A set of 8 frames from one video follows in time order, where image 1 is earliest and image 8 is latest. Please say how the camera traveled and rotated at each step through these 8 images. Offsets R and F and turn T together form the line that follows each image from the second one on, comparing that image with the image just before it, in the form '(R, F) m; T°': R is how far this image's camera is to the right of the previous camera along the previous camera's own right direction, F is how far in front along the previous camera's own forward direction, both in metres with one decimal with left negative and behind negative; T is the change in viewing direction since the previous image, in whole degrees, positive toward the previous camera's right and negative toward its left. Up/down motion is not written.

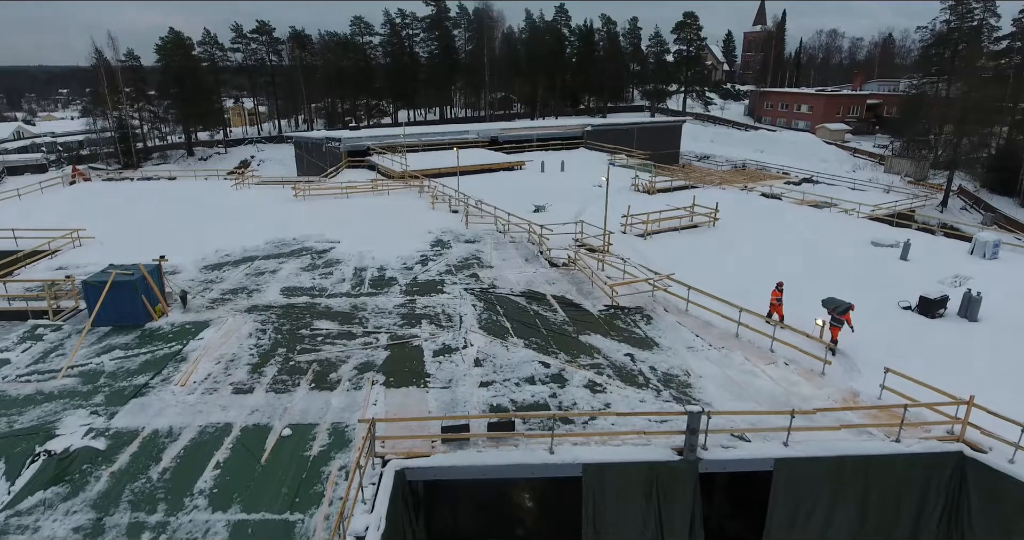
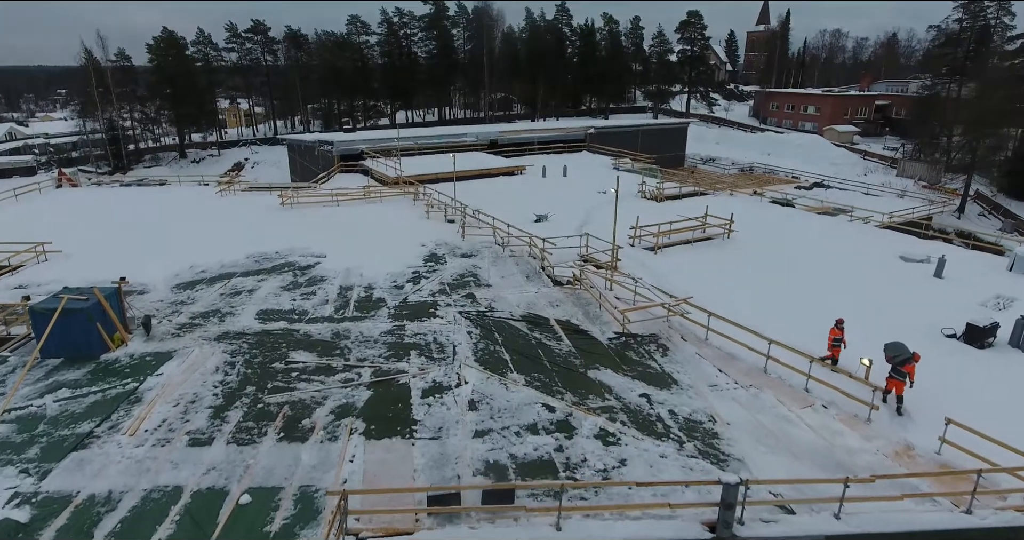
(0.0, +1.4) m; 0°
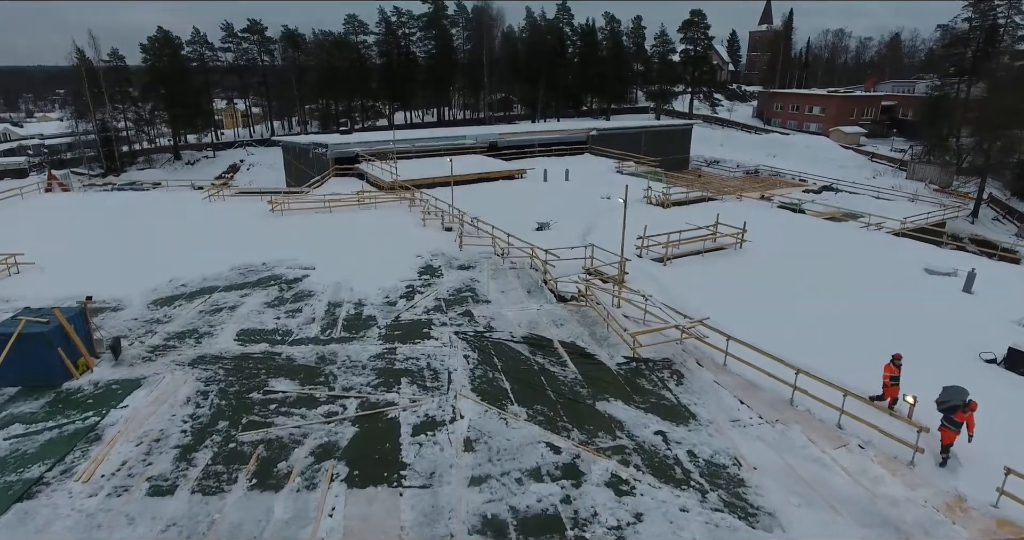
(0.0, +1.0) m; 0°
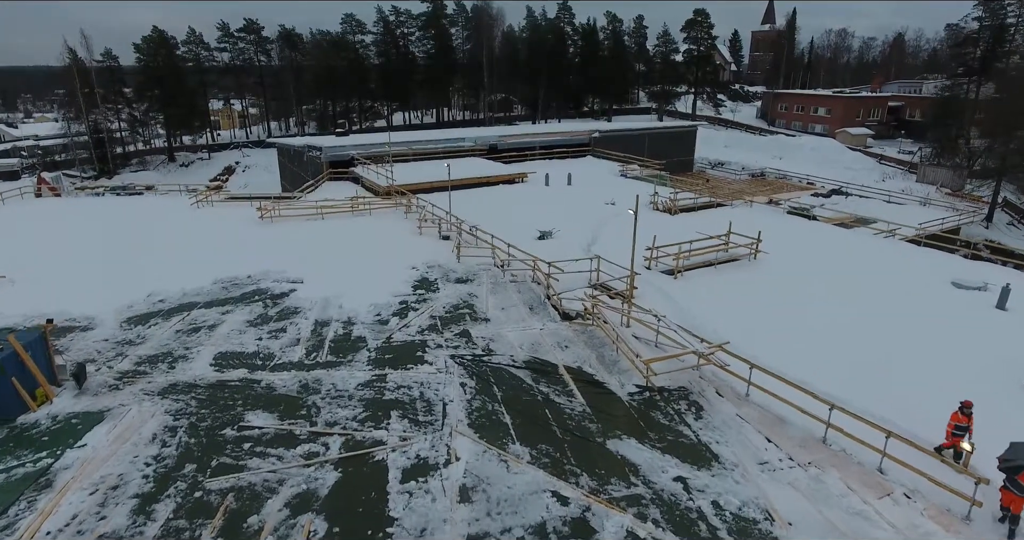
(0.0, +1.0) m; 0°
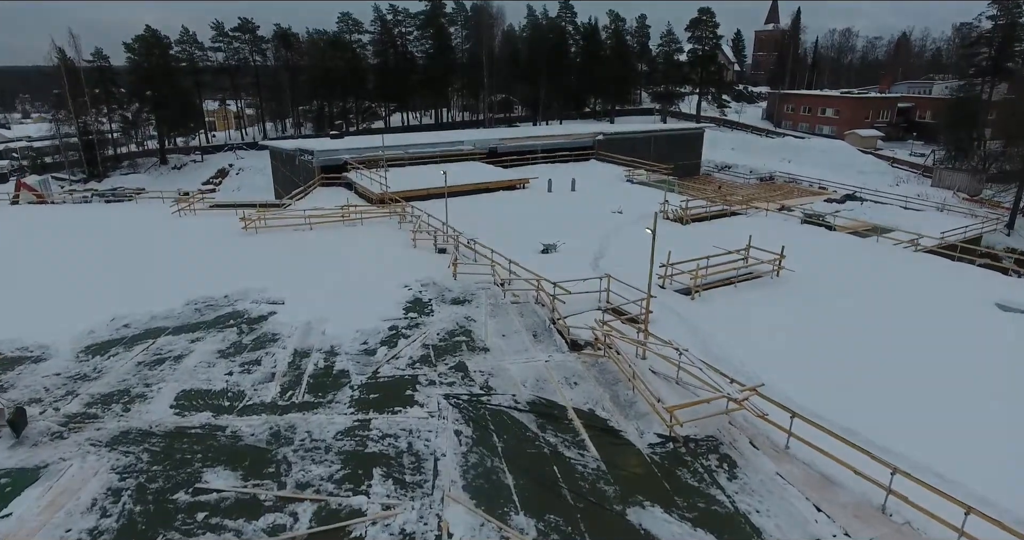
(0.0, +1.4) m; 0°
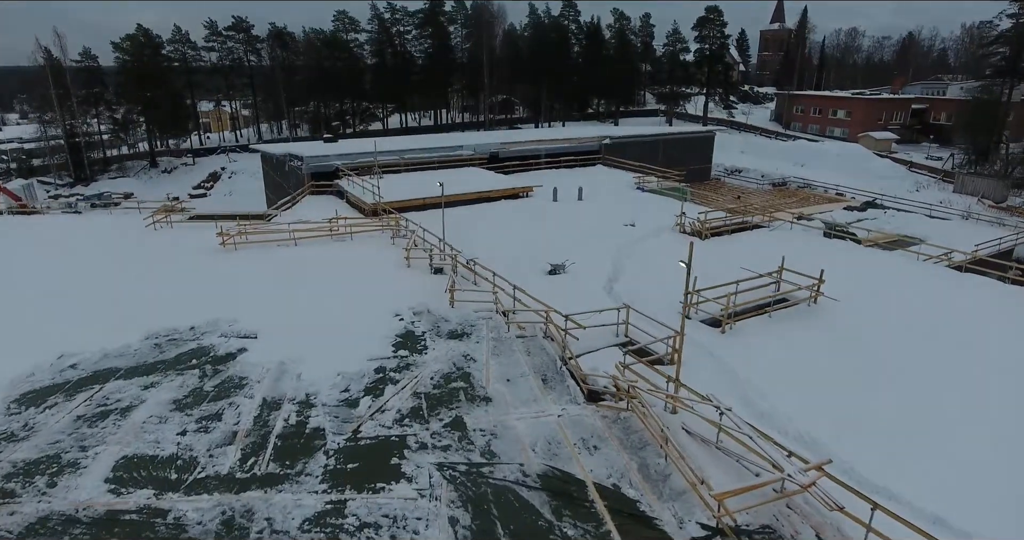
(-0.1, +1.8) m; 0°
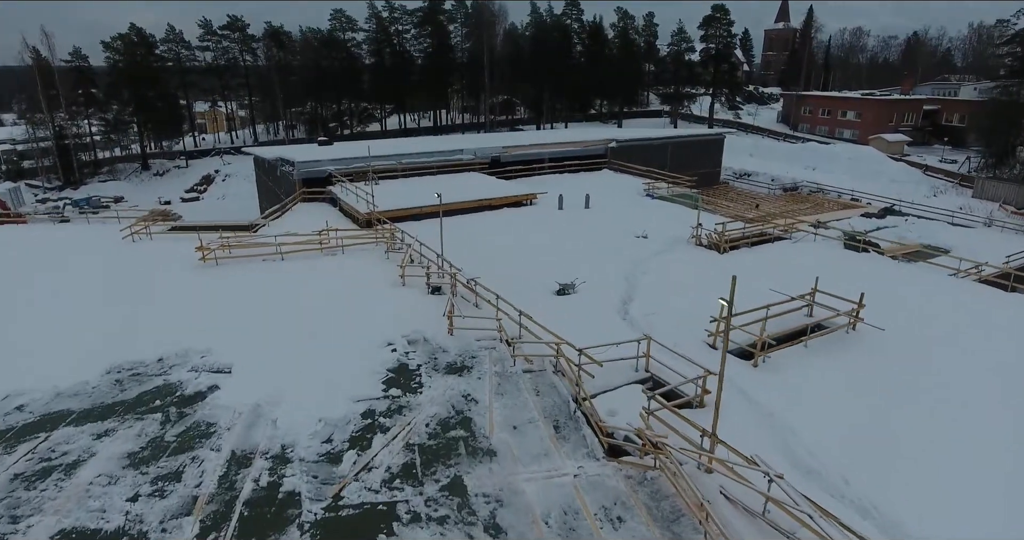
(-0.1, +1.4) m; 0°
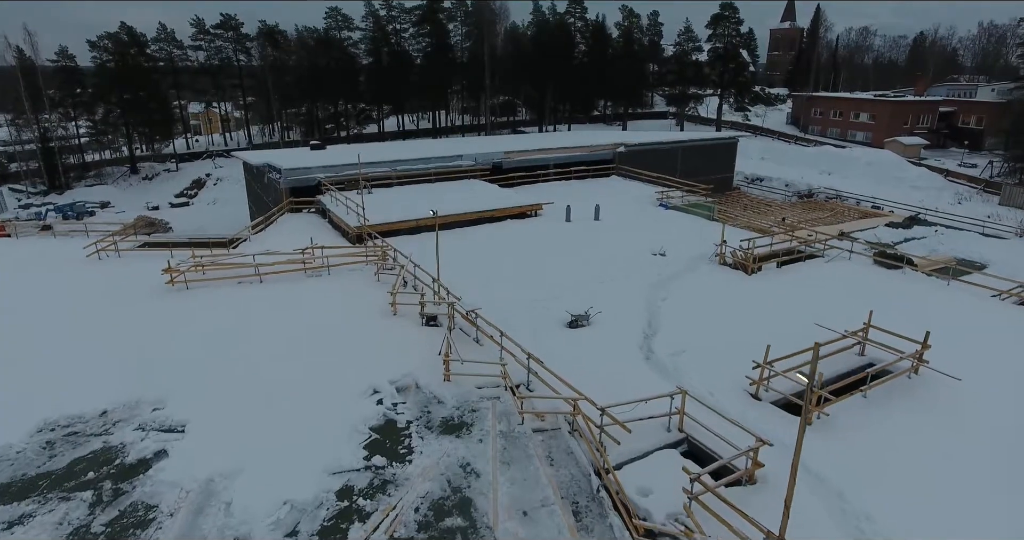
(-0.2, +1.8) m; 0°
